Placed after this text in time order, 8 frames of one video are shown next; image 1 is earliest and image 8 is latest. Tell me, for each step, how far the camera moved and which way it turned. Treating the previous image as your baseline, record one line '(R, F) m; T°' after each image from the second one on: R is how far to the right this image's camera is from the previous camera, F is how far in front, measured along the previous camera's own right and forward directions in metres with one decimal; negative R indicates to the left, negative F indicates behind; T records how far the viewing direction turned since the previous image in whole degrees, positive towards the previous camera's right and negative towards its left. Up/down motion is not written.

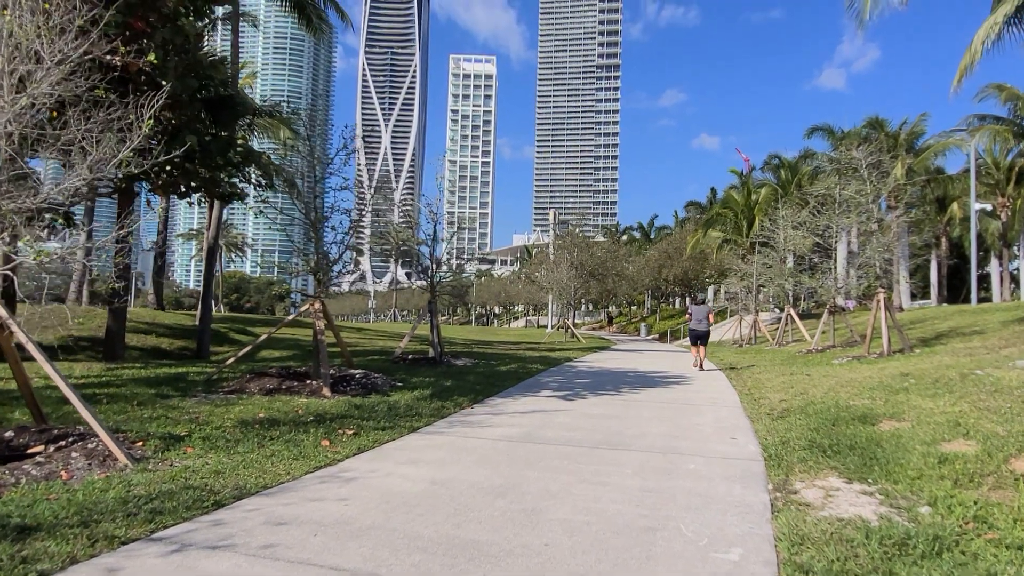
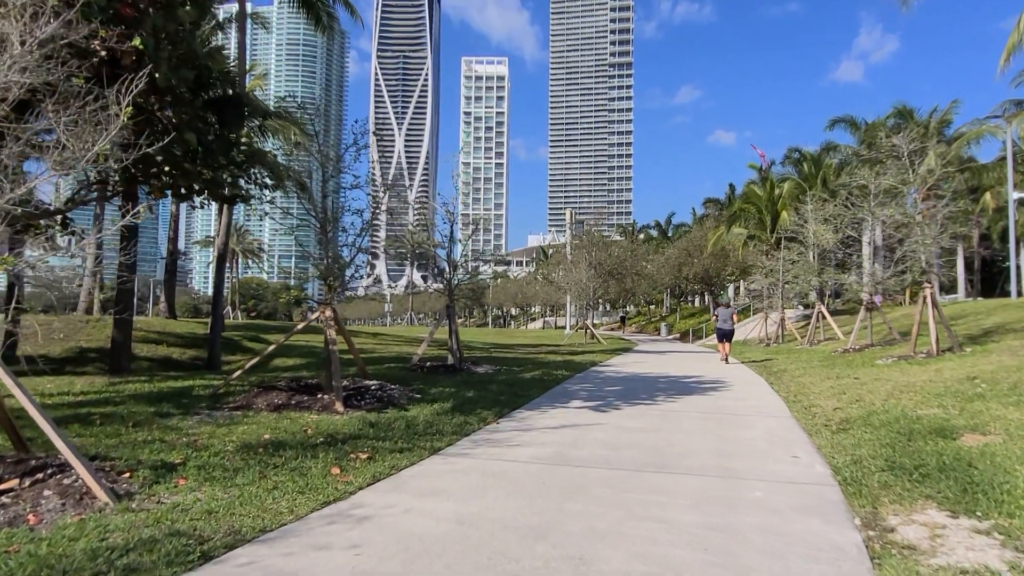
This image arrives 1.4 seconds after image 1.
(-0.1, +0.8) m; -1°
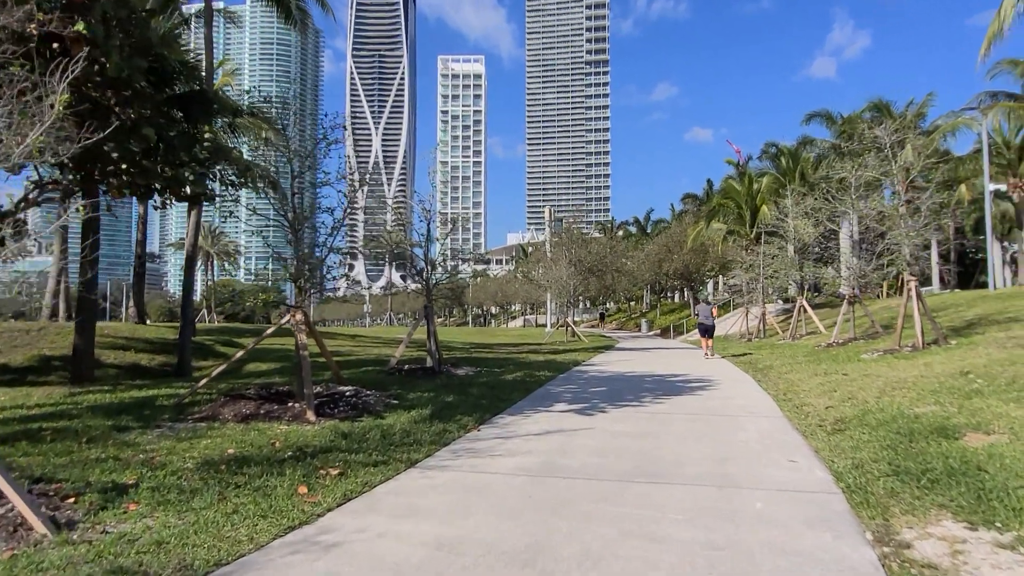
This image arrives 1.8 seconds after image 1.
(0.0, +0.4) m; +2°
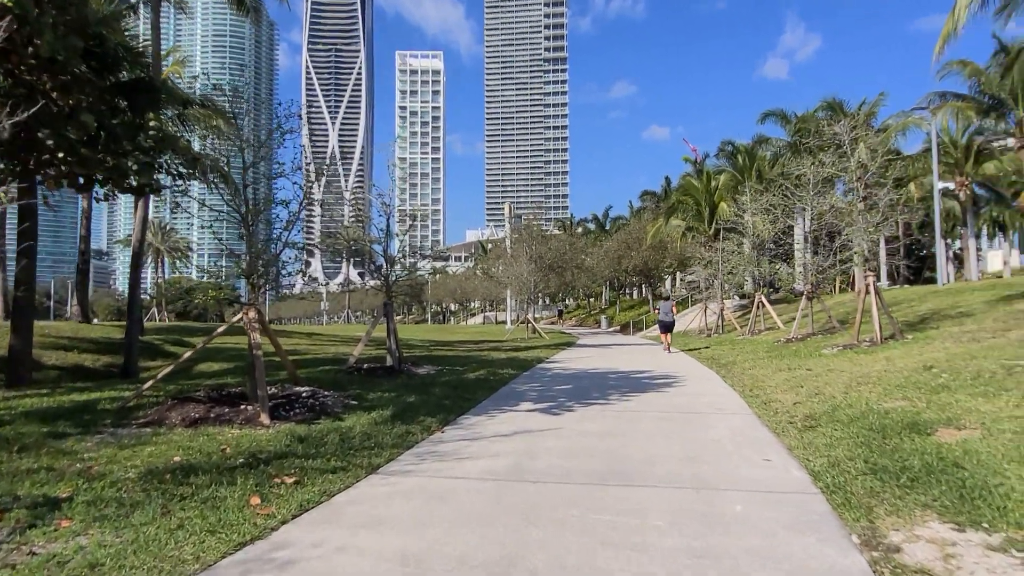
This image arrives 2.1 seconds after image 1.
(-0.1, +0.3) m; +3°
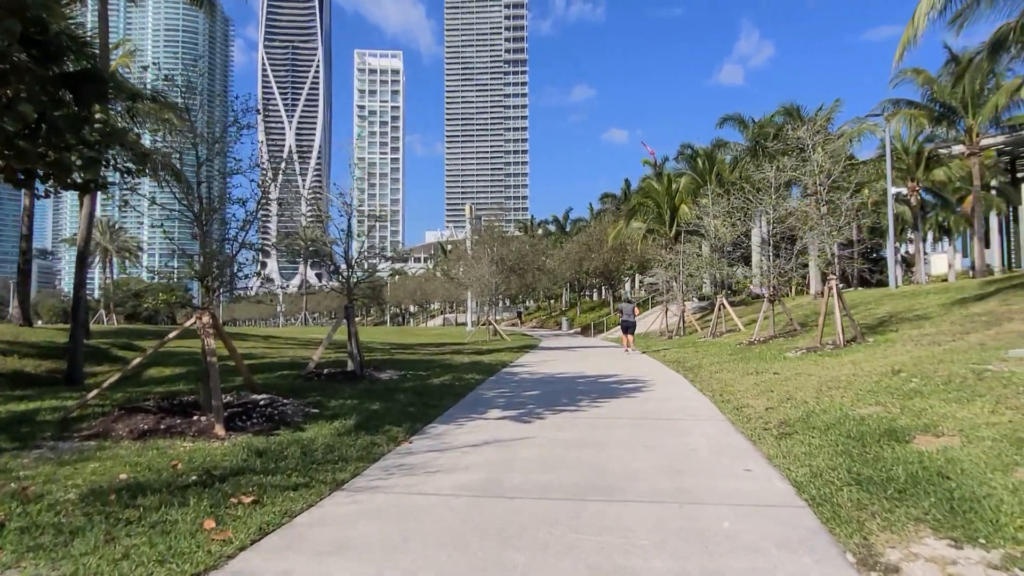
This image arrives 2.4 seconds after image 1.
(-0.1, +0.3) m; +3°
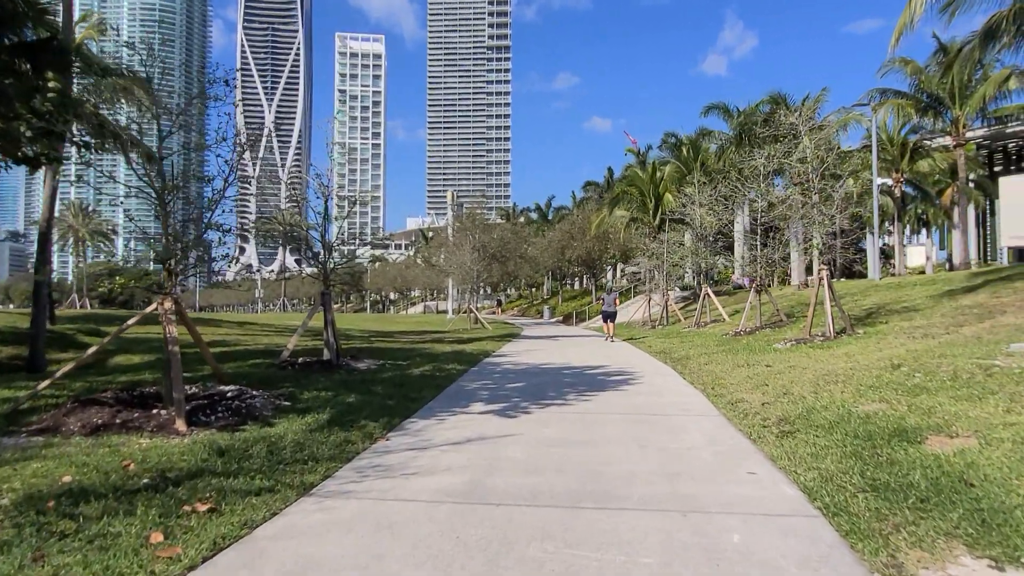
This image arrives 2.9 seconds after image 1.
(0.0, +0.5) m; +2°
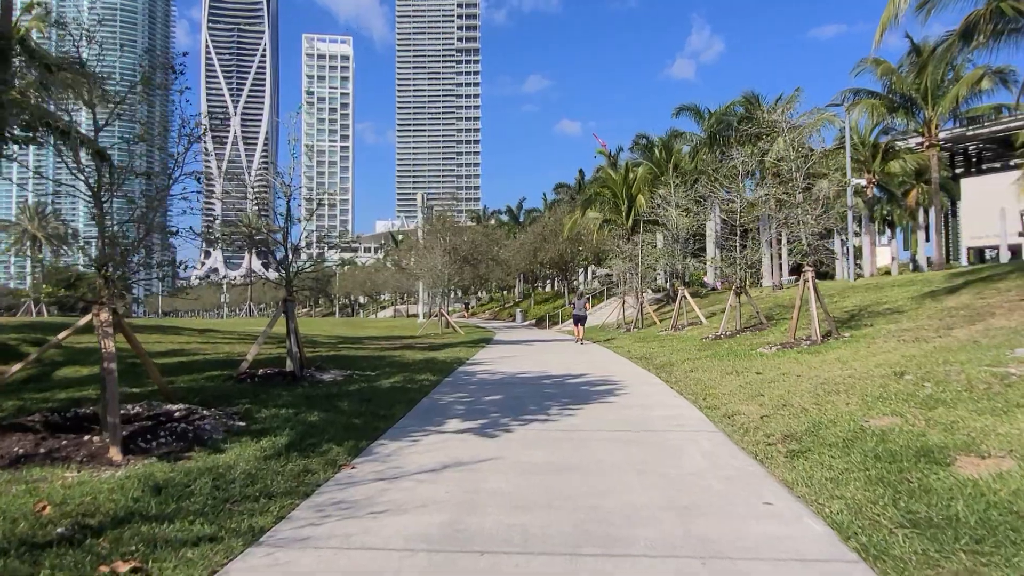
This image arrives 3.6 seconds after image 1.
(-0.1, +0.7) m; +2°
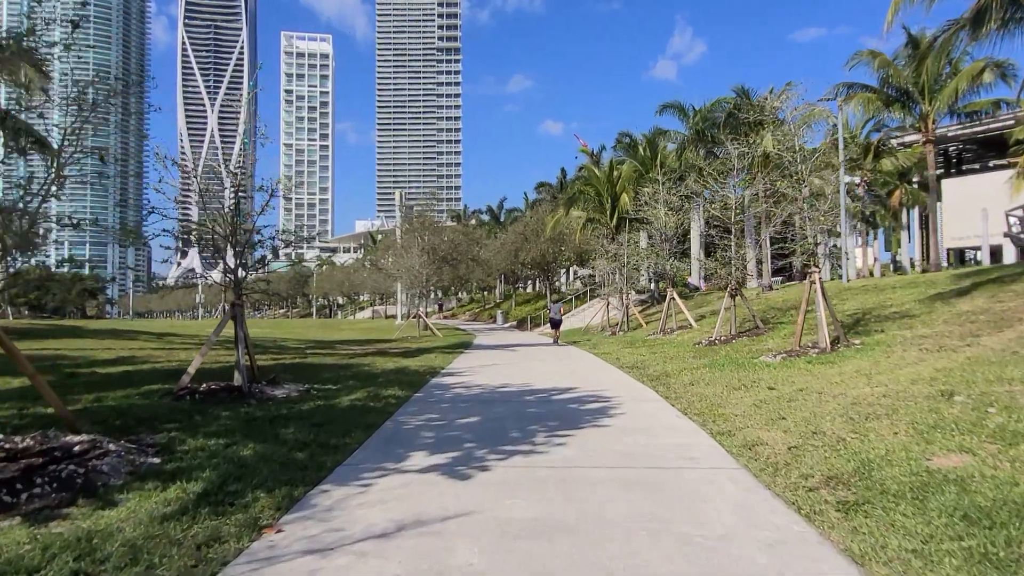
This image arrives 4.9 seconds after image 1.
(0.0, +1.3) m; +2°
